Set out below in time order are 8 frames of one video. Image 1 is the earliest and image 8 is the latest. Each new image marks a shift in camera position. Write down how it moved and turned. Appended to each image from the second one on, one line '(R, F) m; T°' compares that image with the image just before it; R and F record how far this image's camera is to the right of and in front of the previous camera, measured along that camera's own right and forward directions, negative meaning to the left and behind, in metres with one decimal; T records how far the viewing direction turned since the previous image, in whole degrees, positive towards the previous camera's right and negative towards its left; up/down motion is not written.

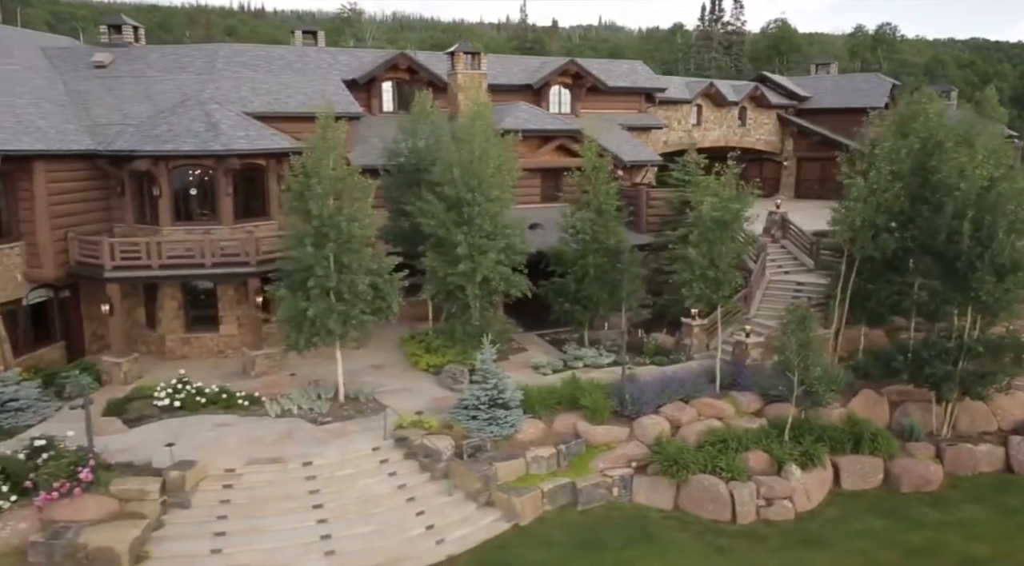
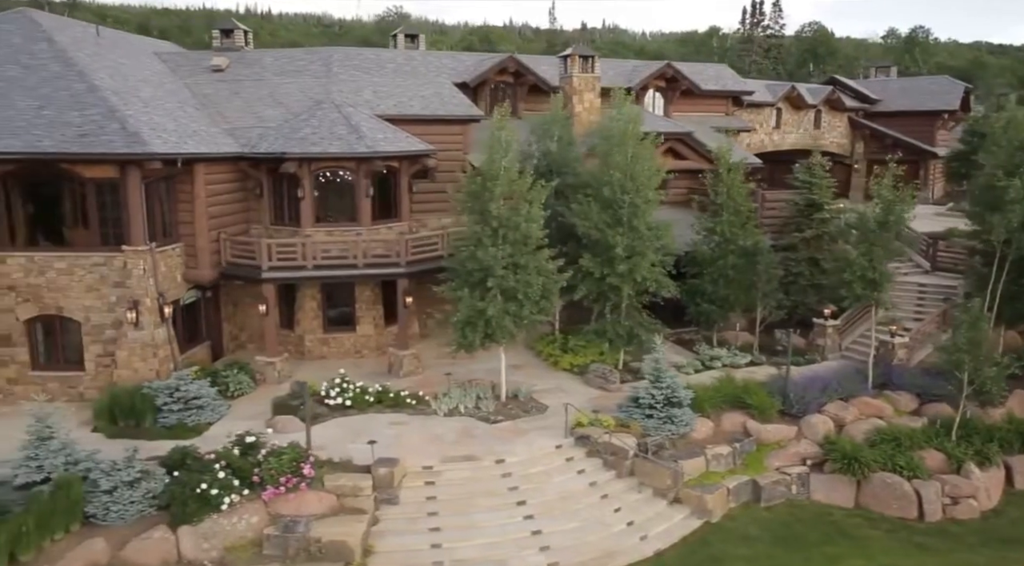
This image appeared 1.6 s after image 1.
(-3.9, -0.3) m; 0°
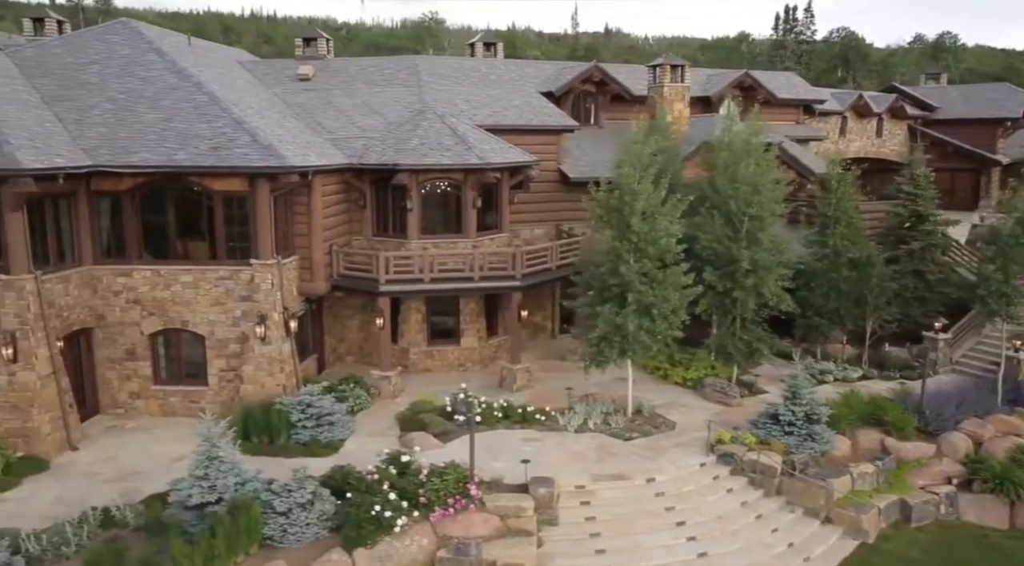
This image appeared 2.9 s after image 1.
(-3.0, +0.2) m; 0°
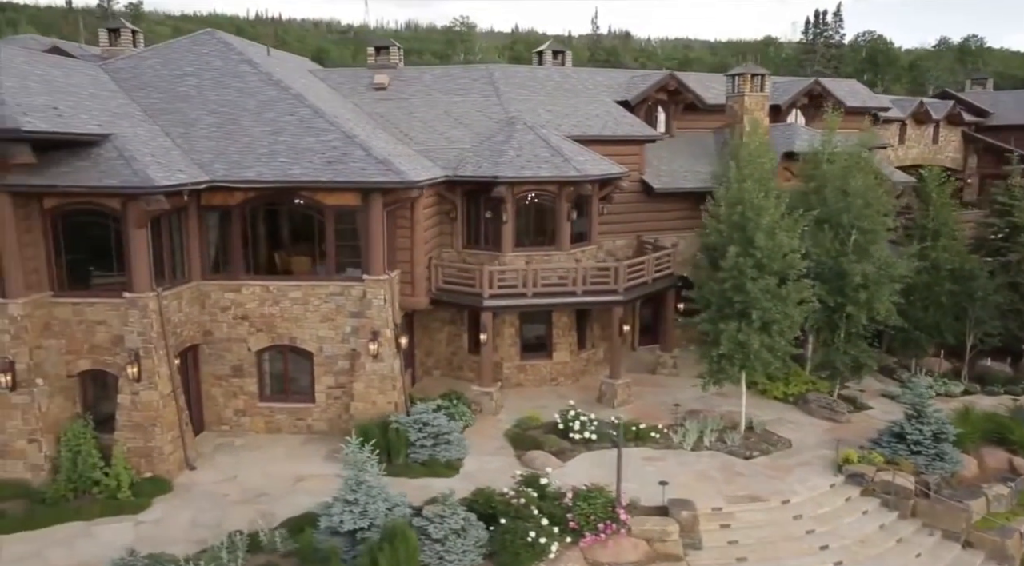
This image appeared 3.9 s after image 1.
(-2.6, +0.3) m; 0°
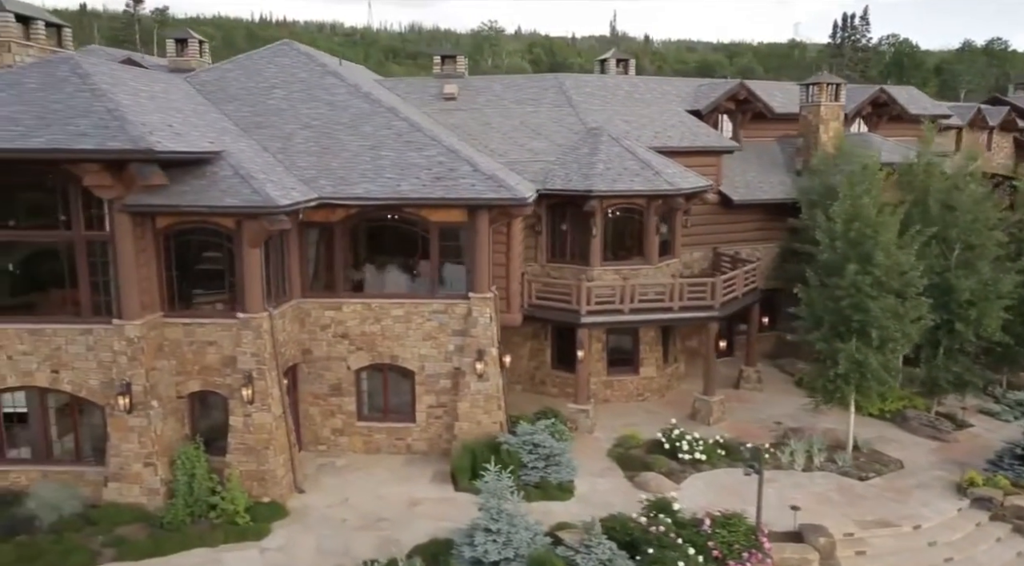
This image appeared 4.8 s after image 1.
(-2.3, +0.3) m; 0°
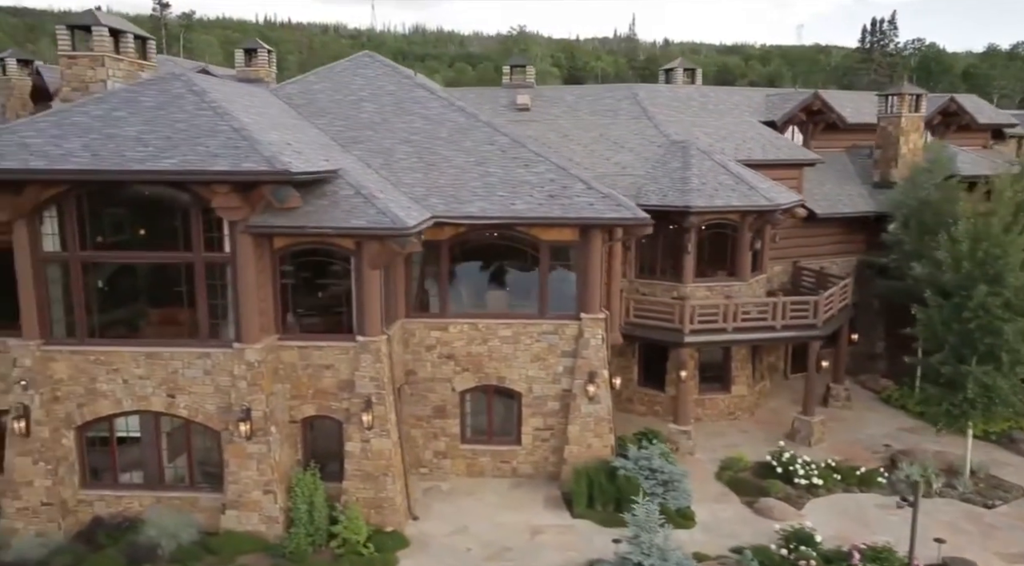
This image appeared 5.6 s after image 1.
(-2.4, +0.4) m; 0°
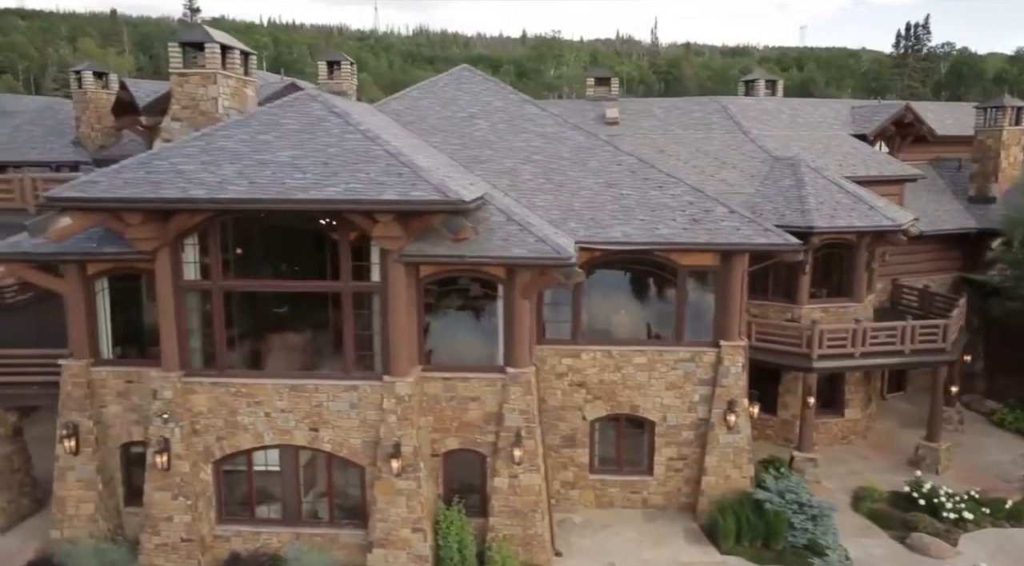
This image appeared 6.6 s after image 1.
(-2.9, +0.6) m; 0°
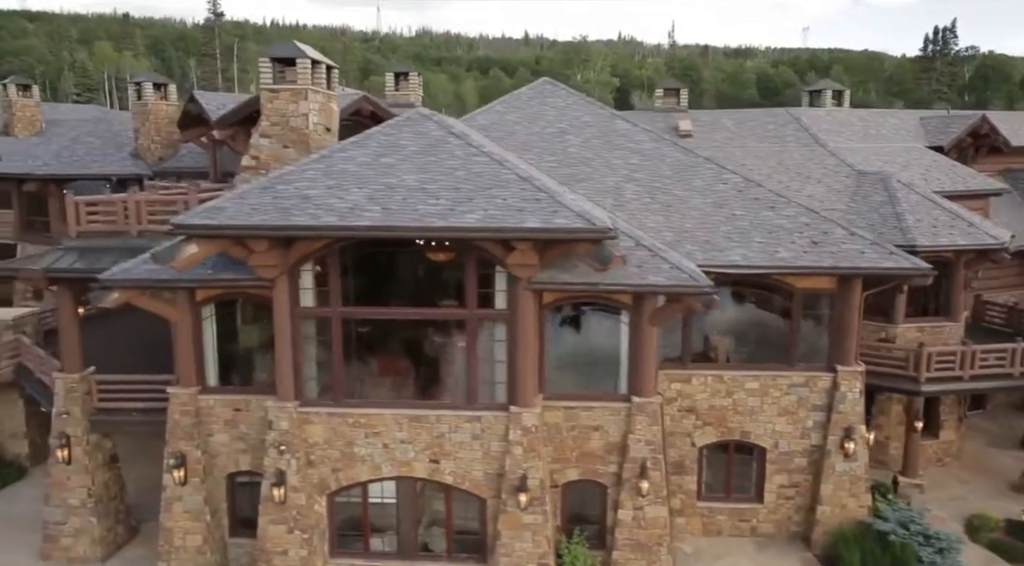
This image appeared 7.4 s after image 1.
(-2.3, +0.5) m; 0°
